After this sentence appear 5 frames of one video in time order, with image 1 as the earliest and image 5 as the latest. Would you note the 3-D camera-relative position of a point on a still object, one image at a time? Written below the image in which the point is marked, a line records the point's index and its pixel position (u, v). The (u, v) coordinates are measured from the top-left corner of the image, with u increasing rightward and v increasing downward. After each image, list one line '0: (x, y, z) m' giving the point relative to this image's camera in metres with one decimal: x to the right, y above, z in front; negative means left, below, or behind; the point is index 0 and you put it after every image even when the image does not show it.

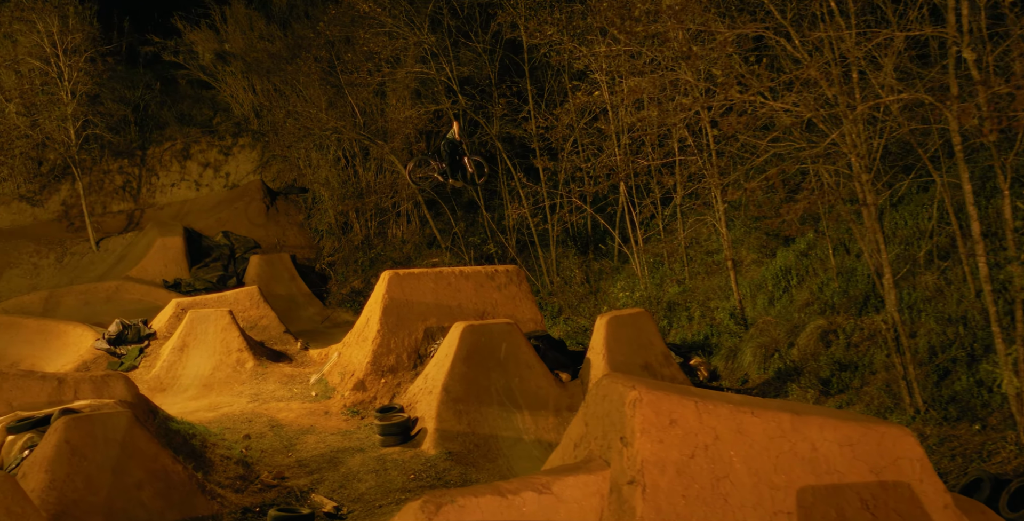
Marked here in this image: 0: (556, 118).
0: (+0.8, +2.5, +13.2) m
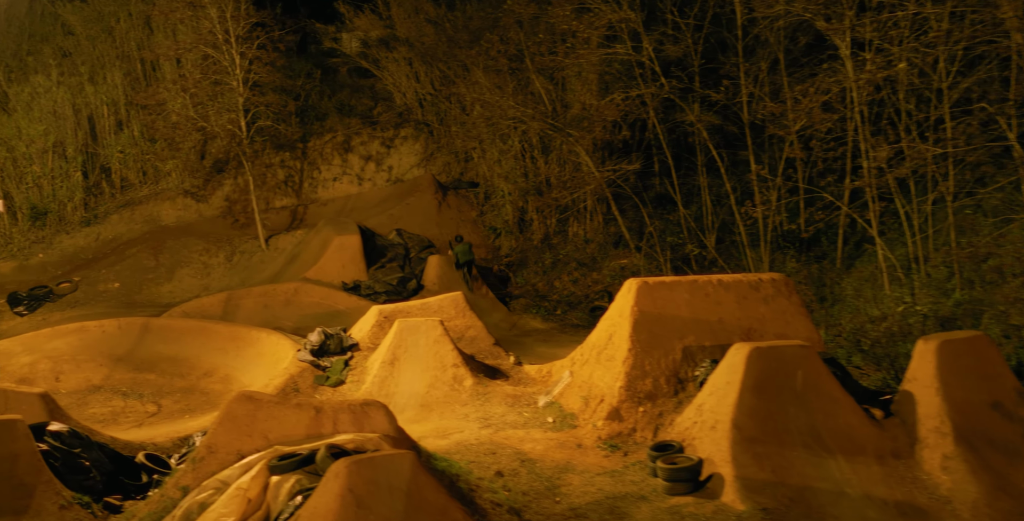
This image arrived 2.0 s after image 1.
0: (+4.2, +2.4, +11.5) m
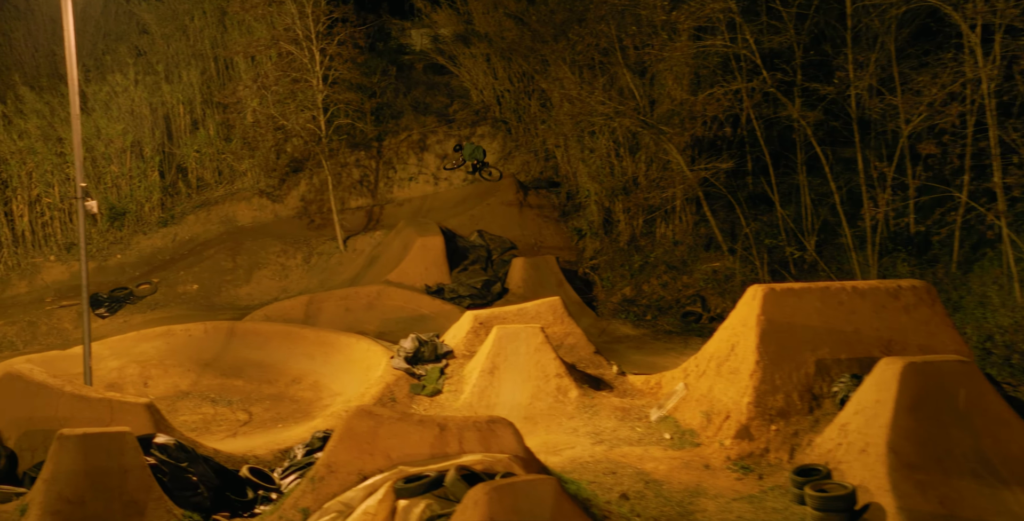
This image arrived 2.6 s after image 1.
0: (+5.6, +2.4, +10.7) m
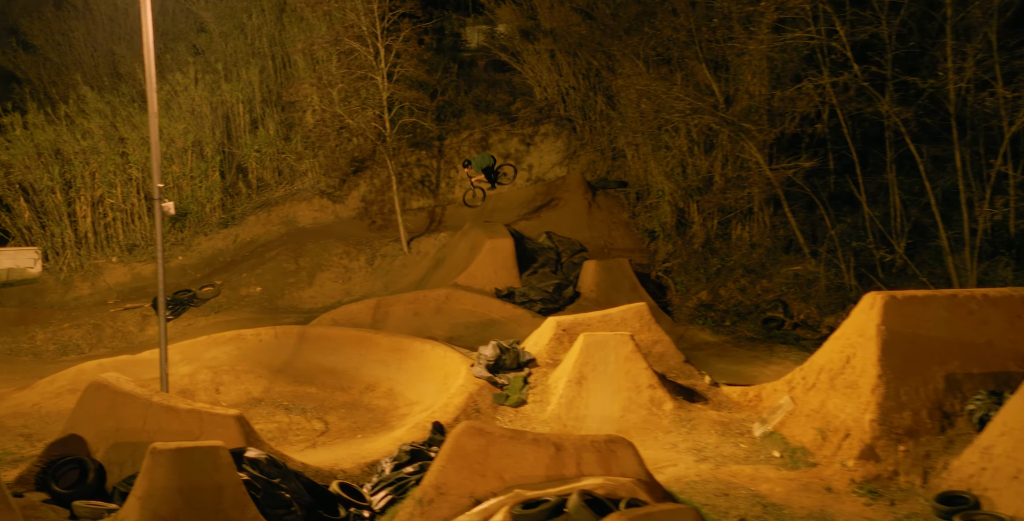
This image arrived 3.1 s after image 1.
0: (+6.7, +2.3, +10.0) m
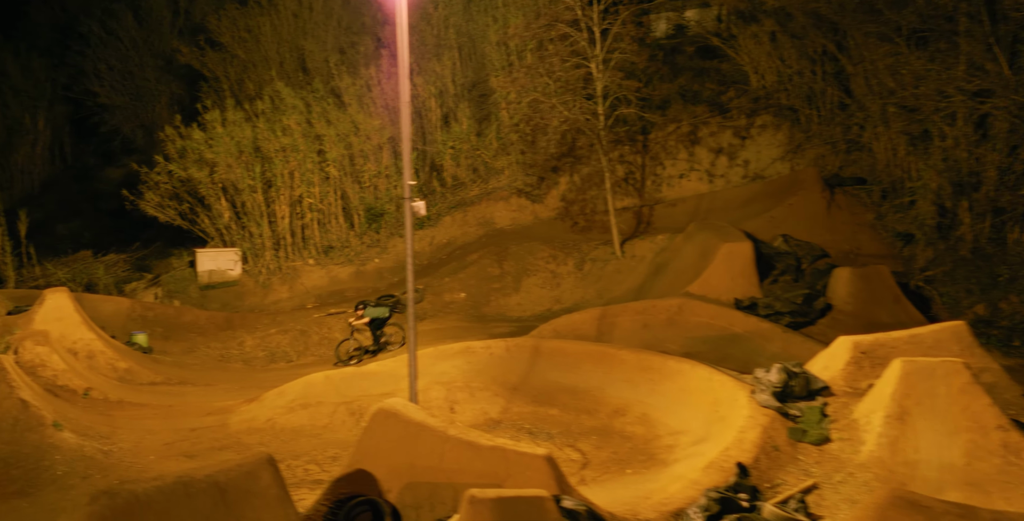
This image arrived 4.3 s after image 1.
0: (+9.7, +2.2, +7.7) m
